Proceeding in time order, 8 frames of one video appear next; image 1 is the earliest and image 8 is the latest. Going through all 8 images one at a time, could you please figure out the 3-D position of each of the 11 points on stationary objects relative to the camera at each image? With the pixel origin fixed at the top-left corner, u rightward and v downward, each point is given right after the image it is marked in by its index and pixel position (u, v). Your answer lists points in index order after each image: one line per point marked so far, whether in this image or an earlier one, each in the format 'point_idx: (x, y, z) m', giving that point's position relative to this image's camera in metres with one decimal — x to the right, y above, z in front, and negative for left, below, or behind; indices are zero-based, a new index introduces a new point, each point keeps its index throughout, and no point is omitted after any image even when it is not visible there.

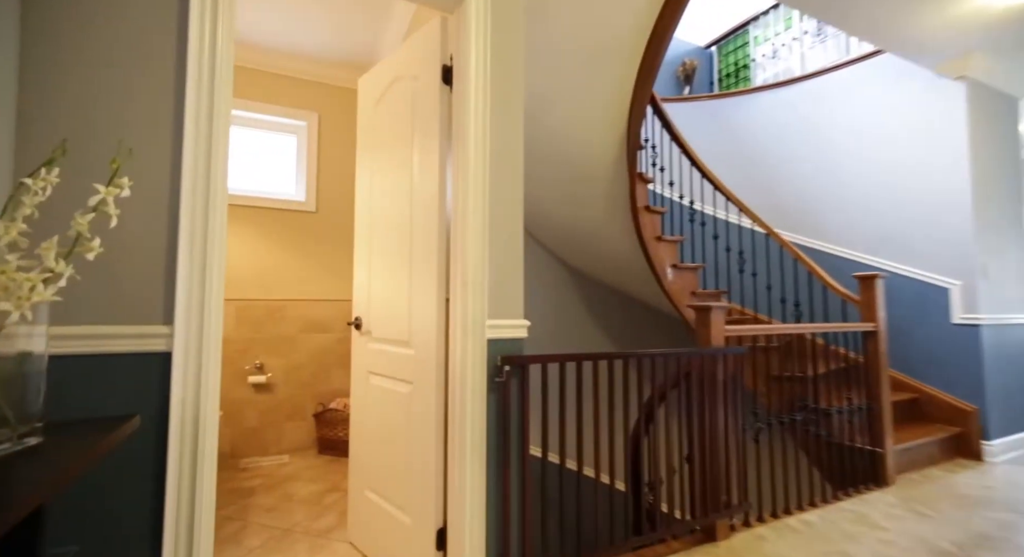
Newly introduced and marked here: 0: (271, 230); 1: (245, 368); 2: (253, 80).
0: (-1.6, +0.3, +3.2) m
1: (-1.7, -0.6, +3.1) m
2: (-1.8, +1.3, +3.2) m
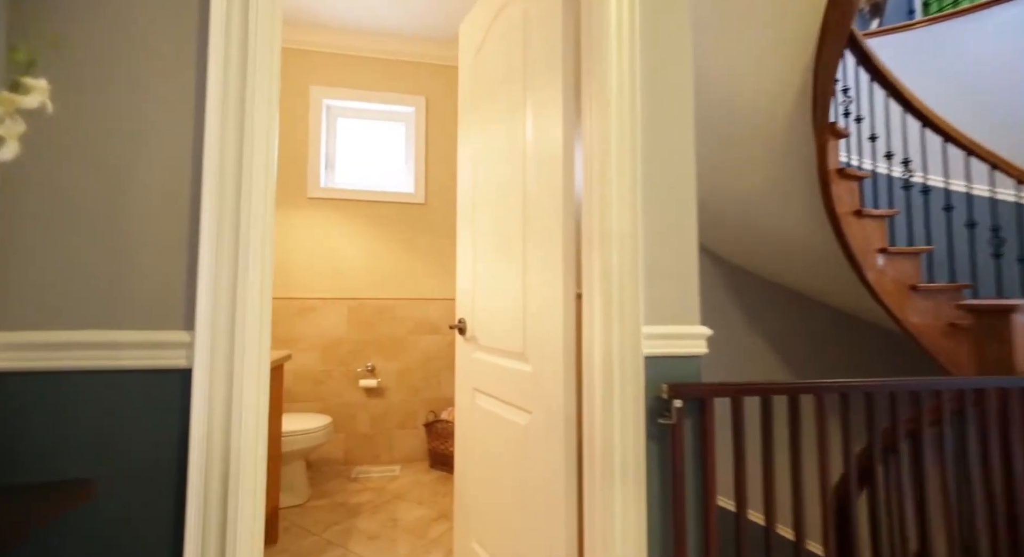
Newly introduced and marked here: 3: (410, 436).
0: (-0.8, +0.4, +3.0) m
1: (-1.0, -0.6, +2.9) m
2: (-1.0, +1.4, +3.0) m
3: (-0.6, -1.0, +2.9) m
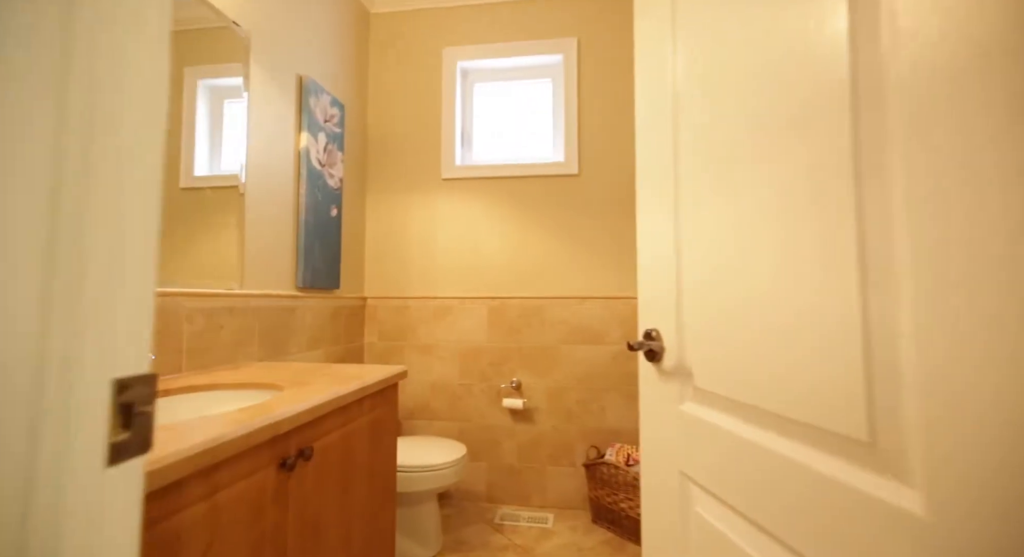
0: (+0.1, +0.4, +2.4) m
1: (-0.1, -0.5, +2.3) m
2: (-0.1, +1.4, +2.5) m
3: (+0.3, -1.0, +2.3) m
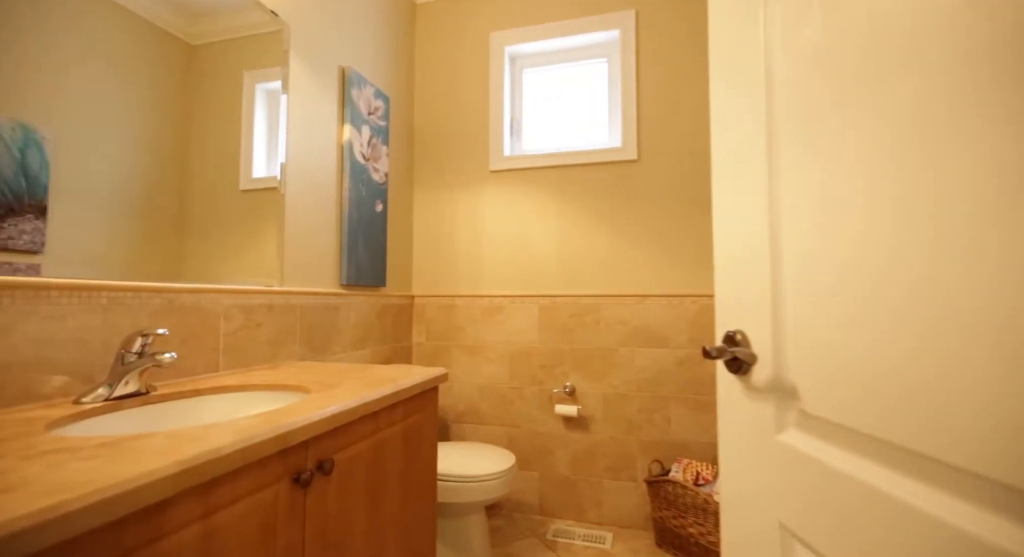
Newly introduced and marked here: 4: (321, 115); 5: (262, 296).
0: (+0.3, +0.4, +2.2) m
1: (+0.2, -0.5, +2.2) m
2: (+0.2, +1.4, +2.3) m
3: (+0.5, -0.9, +2.1) m
4: (-0.7, +0.6, +1.8) m
5: (-0.8, -0.1, +1.5) m
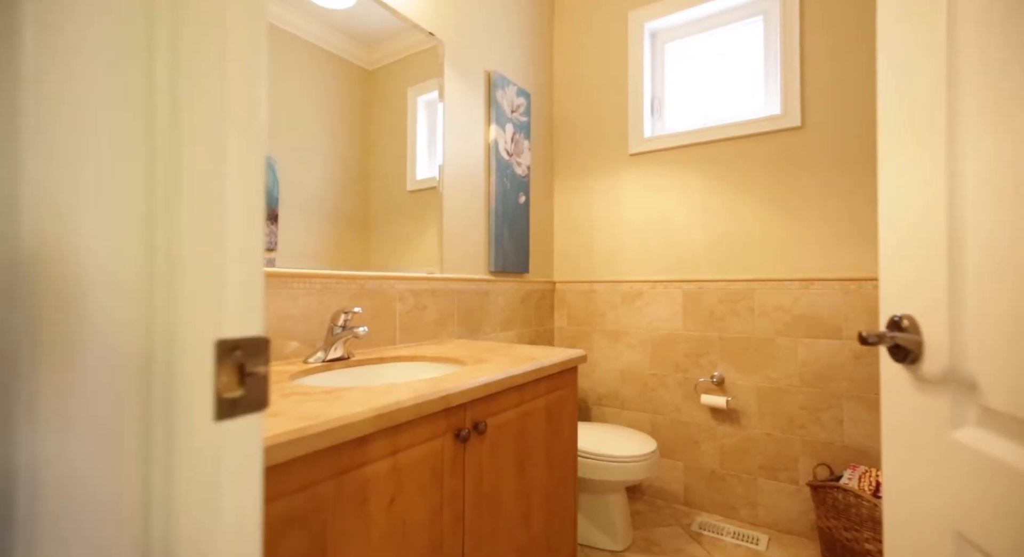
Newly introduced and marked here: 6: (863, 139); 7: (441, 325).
0: (+1.0, +0.5, +2.1) m
1: (+0.8, -0.5, +2.1) m
2: (+0.8, +1.5, +2.2) m
3: (+1.1, -0.9, +1.9) m
4: (-0.2, +0.7, +2.0) m
5: (-0.3, 0.0, +1.7) m
6: (+1.4, +0.5, +1.8) m
7: (-0.3, -0.2, +1.8) m
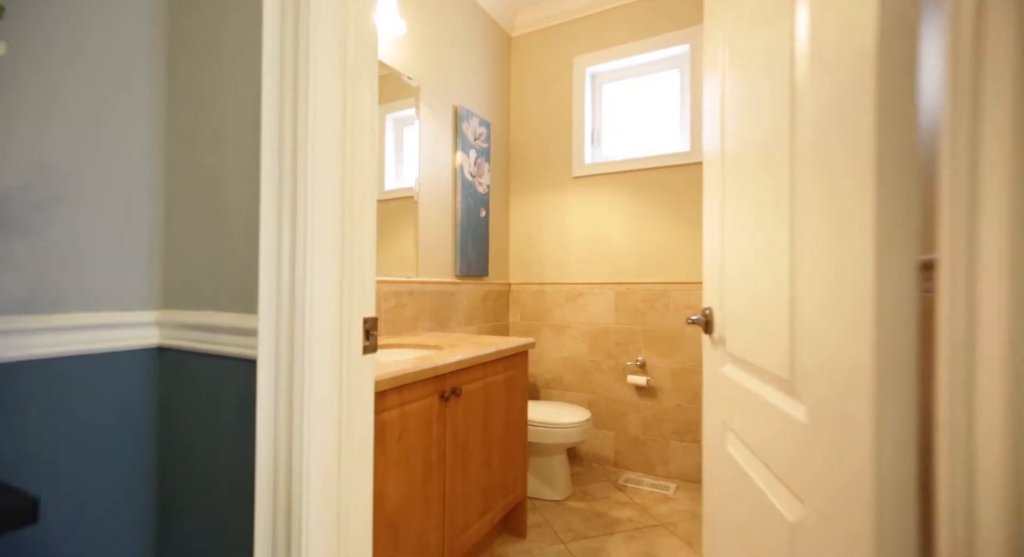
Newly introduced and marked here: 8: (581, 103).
0: (+0.8, +0.5, +2.6) m
1: (+0.6, -0.5, +2.5) m
2: (+0.6, +1.5, +2.6) m
3: (+0.9, -0.9, +2.4) m
4: (-0.4, +0.7, +2.3) m
5: (-0.5, 0.0, +2.1) m
6: (+1.2, +0.5, +2.3) m
7: (-0.4, -0.2, +2.1) m
8: (+0.4, +1.0, +2.7) m
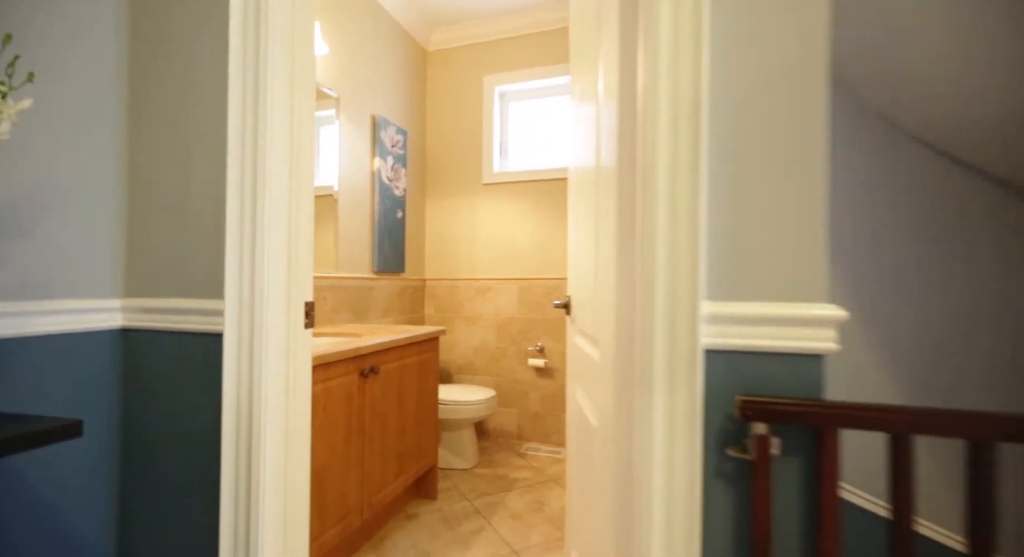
0: (+0.2, +0.5, +2.9) m
1: (+0.1, -0.5, +2.9) m
2: (+0.1, +1.5, +3.0) m
3: (+0.4, -0.9, +2.8) m
4: (-0.8, +0.7, +2.5) m
5: (-0.9, 0.0, +2.3) m
6: (+0.7, +0.5, +2.8) m
7: (-0.9, -0.2, +2.3) m
8: (-0.1, +1.0, +3.0) m
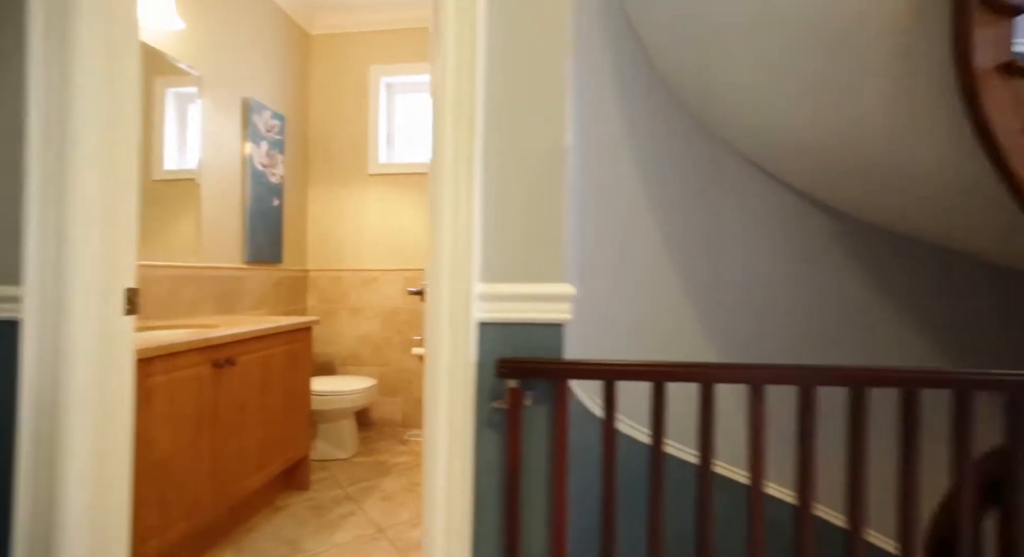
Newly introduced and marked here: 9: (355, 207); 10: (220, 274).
0: (-0.5, +0.5, +3.0) m
1: (-0.6, -0.4, +3.0) m
2: (-0.6, +1.5, +3.0) m
3: (-0.3, -0.8, +2.9) m
4: (-1.5, +0.7, +2.4) m
5: (-1.5, 0.0, +2.1) m
6: (0.0, +0.6, +2.9) m
7: (-1.5, -0.1, +2.2) m
8: (-0.9, +1.1, +3.0) m
9: (-1.0, +0.5, +3.1) m
10: (-1.5, 0.0, +2.3) m
